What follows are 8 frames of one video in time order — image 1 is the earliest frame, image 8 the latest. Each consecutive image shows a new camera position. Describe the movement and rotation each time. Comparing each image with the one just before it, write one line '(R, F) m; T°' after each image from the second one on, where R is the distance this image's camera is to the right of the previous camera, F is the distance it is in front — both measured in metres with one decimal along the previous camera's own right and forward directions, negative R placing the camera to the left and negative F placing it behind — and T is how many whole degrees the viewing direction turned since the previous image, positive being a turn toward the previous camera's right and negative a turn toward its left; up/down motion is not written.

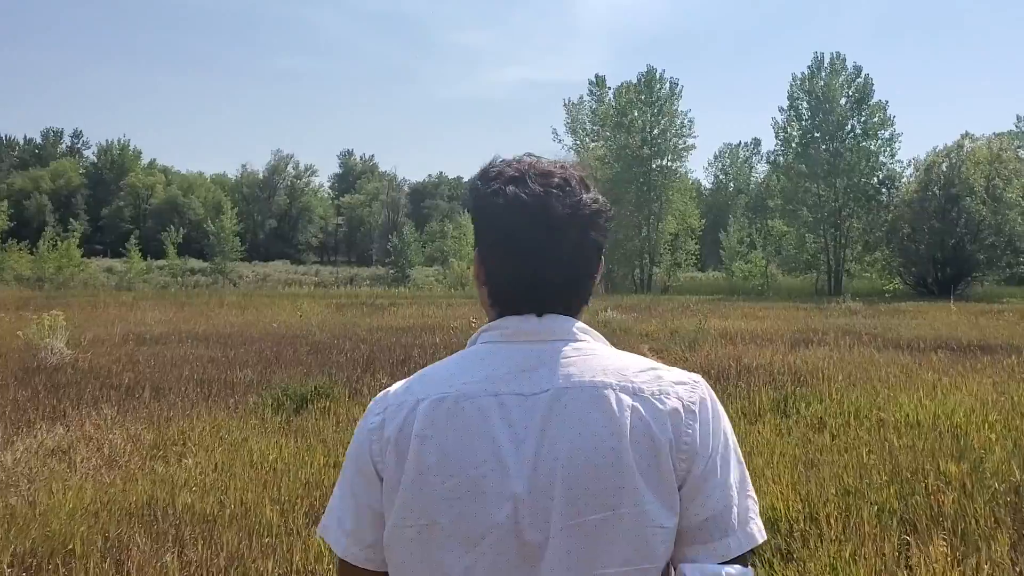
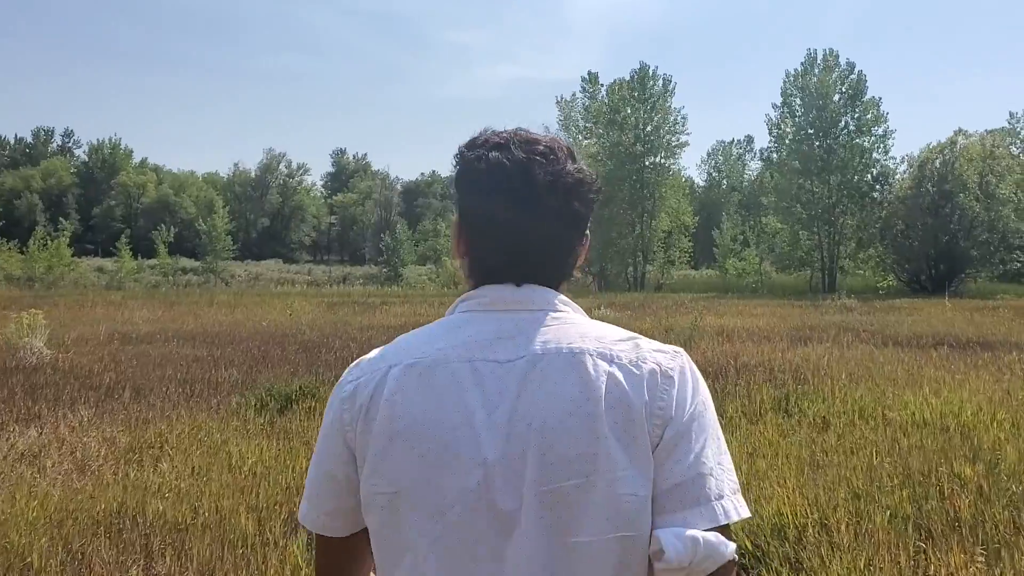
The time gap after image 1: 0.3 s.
(0.0, +0.2) m; 0°
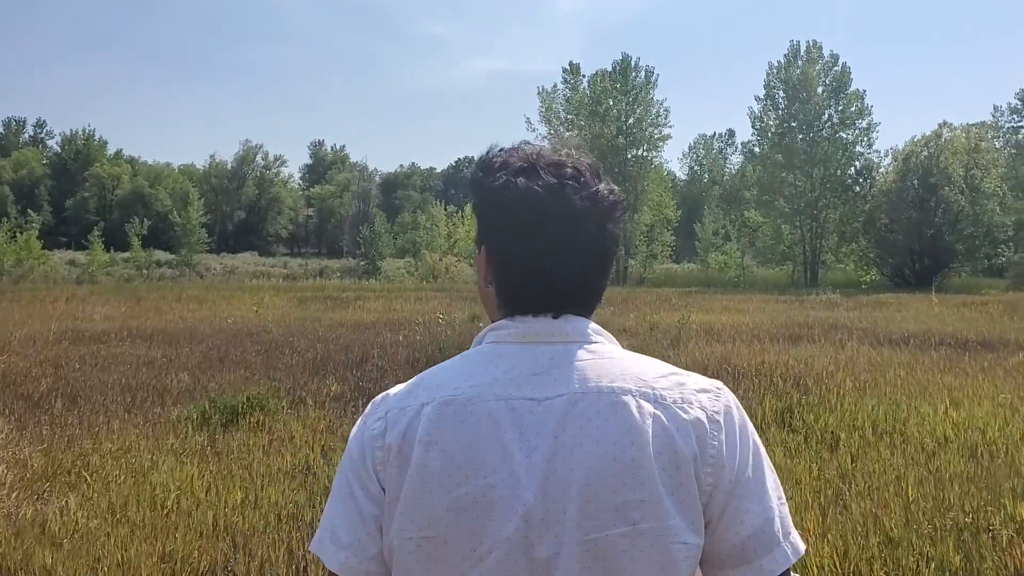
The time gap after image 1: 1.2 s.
(0.0, +0.7) m; +1°
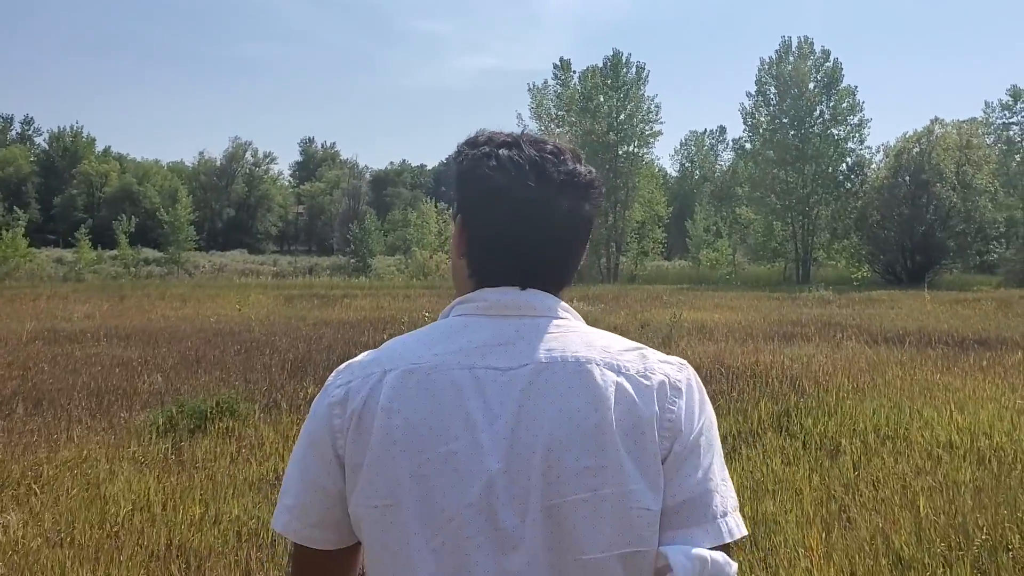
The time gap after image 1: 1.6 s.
(+0.1, +0.3) m; +1°
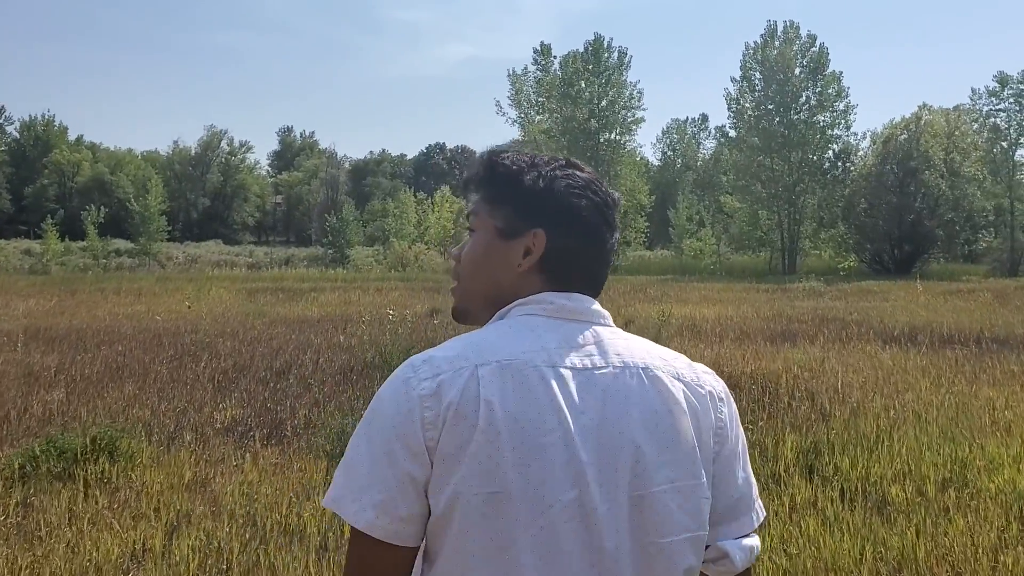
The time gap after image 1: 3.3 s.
(+0.1, +1.2) m; +1°
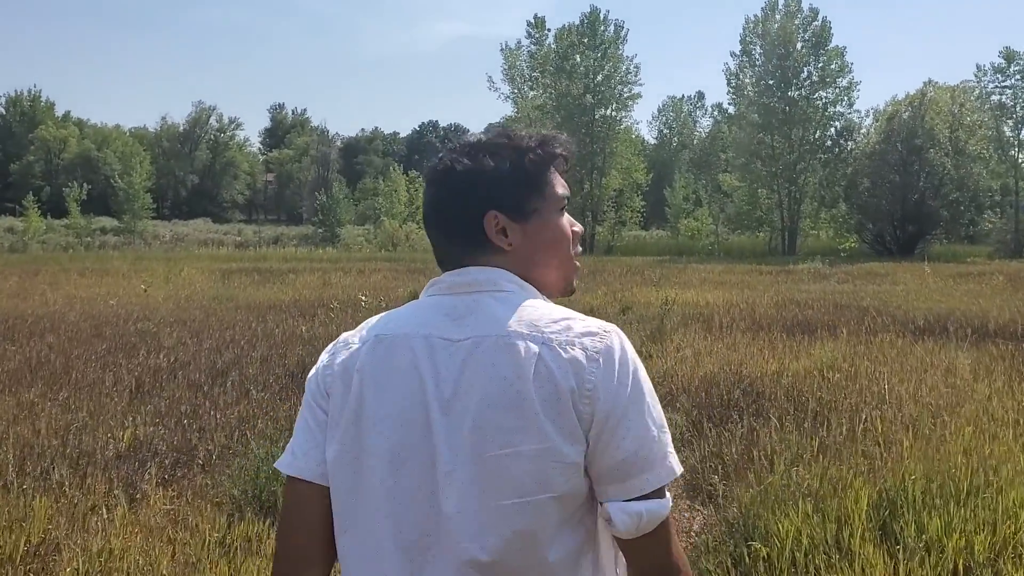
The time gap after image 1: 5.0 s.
(+0.1, +1.2) m; 0°
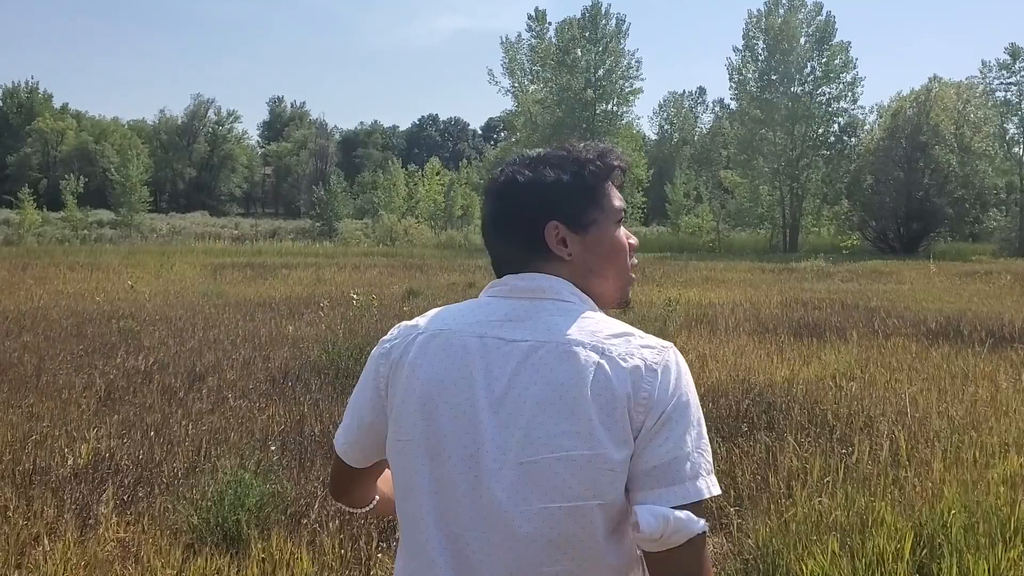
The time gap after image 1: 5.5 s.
(0.0, +0.4) m; 0°
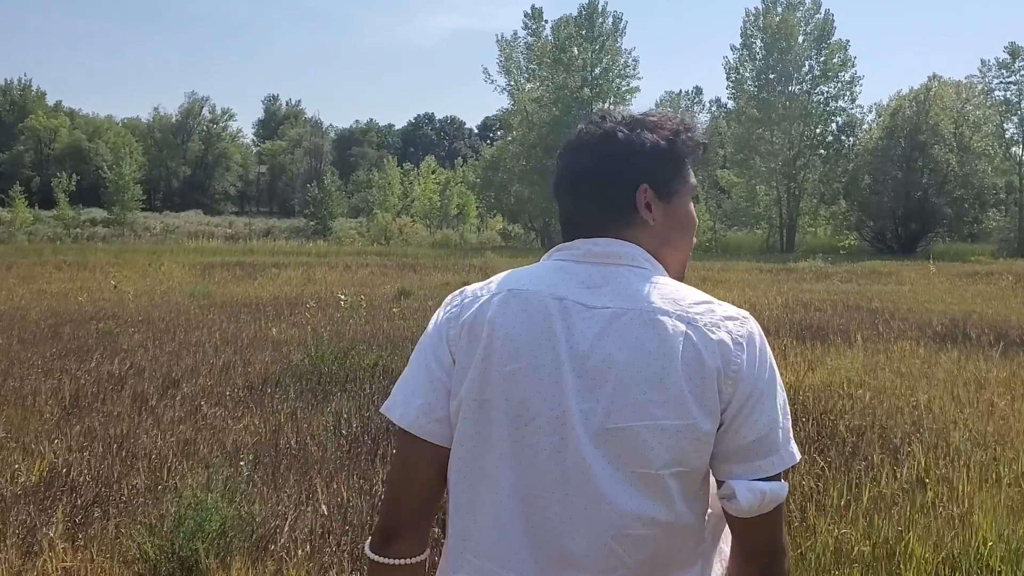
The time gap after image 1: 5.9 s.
(0.0, +0.3) m; 0°
